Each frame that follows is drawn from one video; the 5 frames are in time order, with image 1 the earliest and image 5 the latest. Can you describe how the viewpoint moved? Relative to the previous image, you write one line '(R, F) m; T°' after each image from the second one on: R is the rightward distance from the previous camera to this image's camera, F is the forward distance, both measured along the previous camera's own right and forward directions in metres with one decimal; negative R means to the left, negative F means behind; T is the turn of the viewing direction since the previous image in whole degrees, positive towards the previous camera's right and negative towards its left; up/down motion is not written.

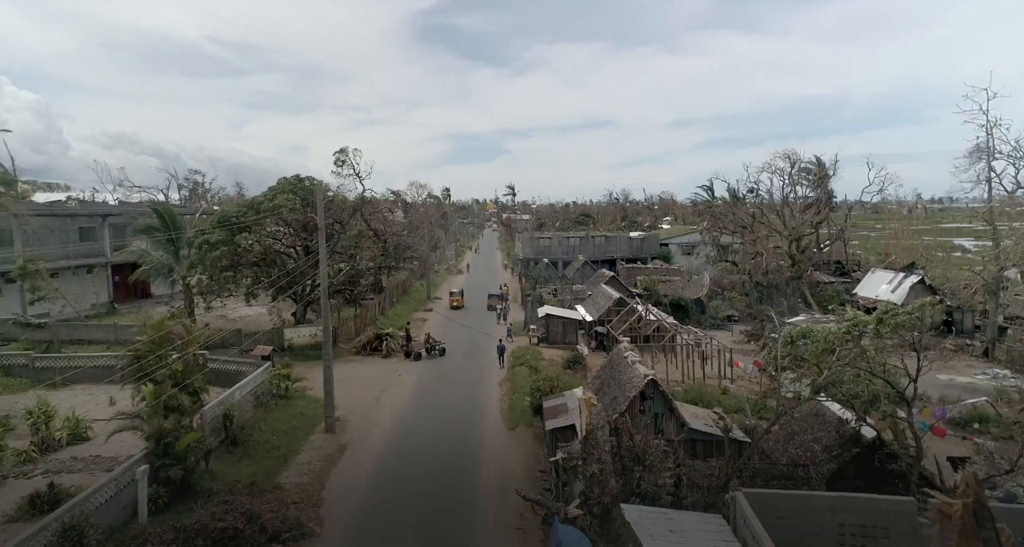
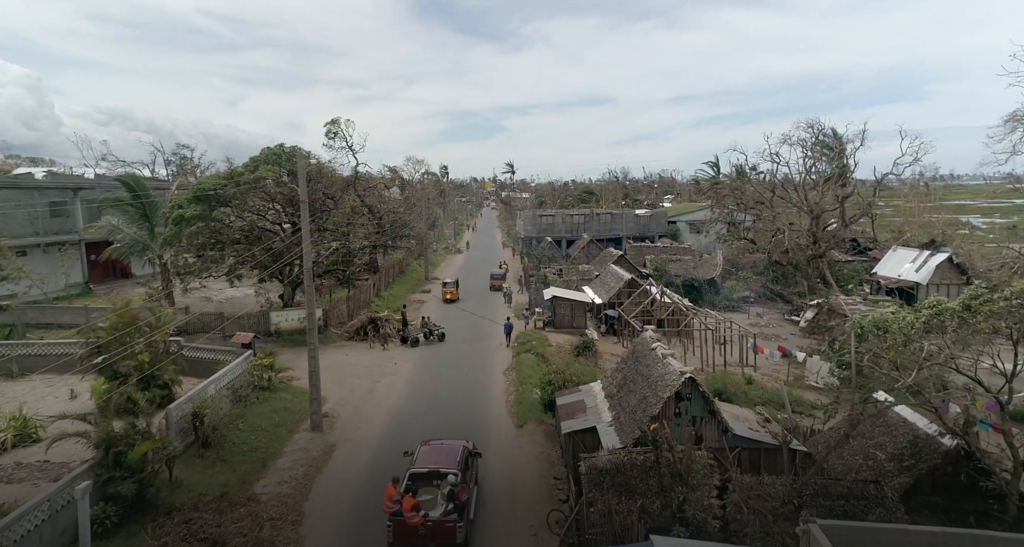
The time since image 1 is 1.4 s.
(-0.3, +2.3) m; 0°
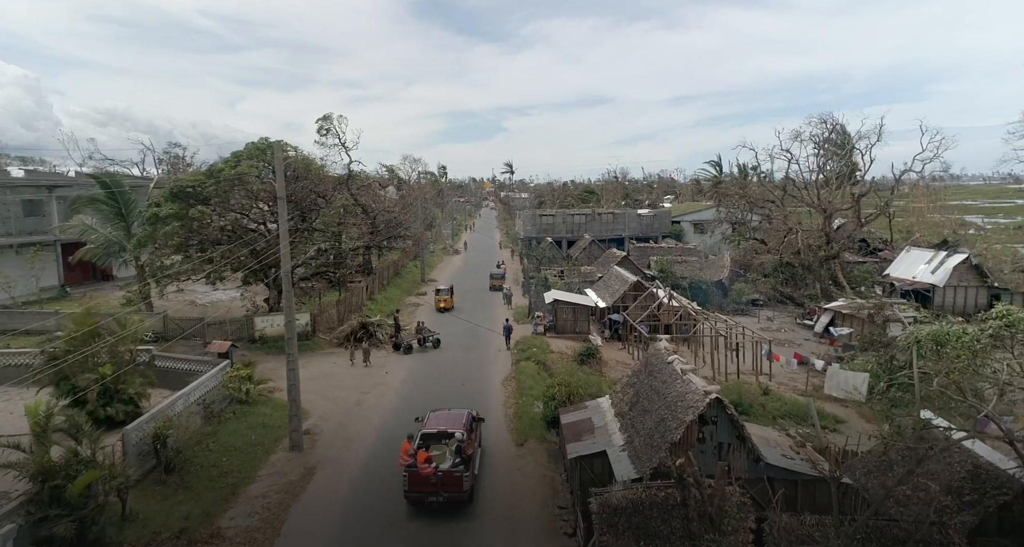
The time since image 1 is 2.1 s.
(0.0, +1.6) m; 0°
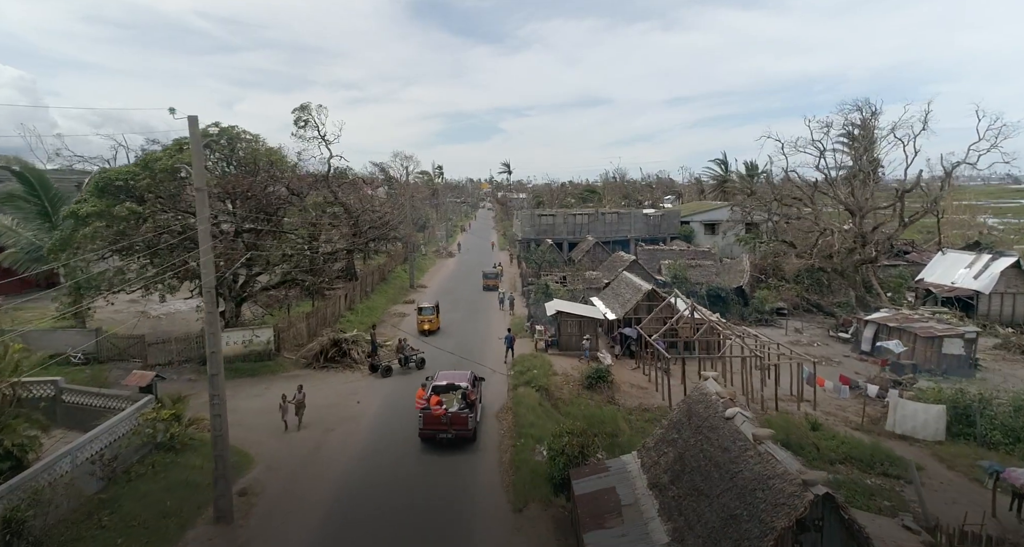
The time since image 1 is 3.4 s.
(+0.1, +3.8) m; 0°
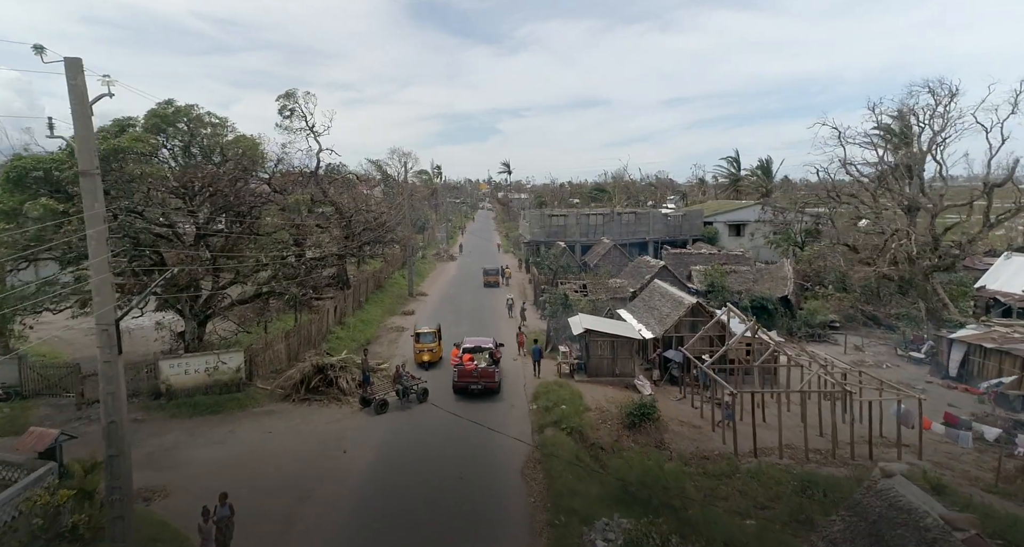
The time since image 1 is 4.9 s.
(-0.8, +4.1) m; 0°
